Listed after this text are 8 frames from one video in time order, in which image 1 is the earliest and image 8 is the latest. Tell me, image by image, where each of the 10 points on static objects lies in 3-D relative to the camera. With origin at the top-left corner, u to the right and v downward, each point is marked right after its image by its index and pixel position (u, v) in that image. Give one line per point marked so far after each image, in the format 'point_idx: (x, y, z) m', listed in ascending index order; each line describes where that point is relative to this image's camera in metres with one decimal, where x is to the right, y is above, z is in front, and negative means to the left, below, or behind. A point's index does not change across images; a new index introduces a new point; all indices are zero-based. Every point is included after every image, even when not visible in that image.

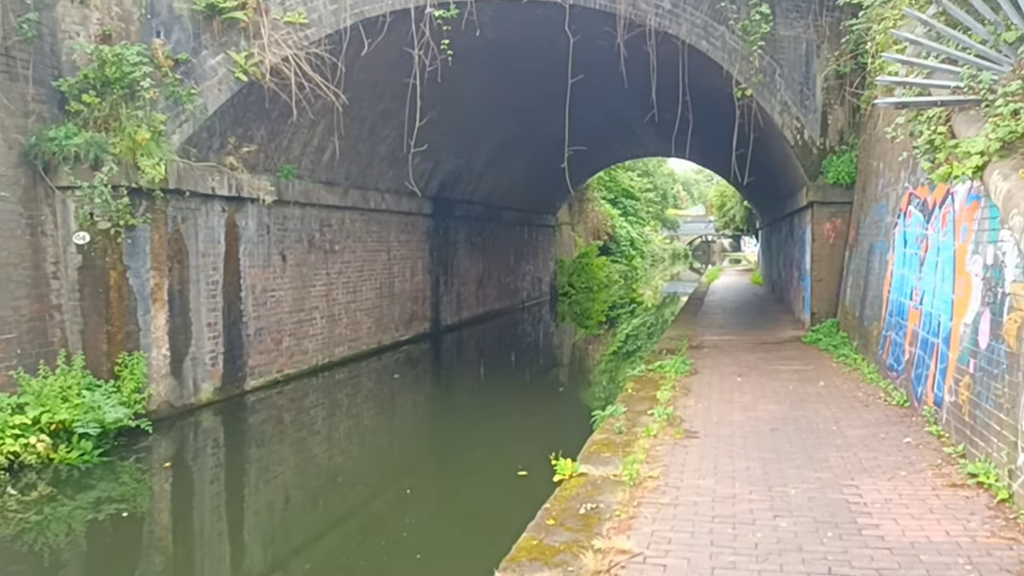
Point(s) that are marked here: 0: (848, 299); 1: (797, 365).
0: (+5.0, -0.2, +11.3) m
1: (+3.7, -1.0, +10.0) m
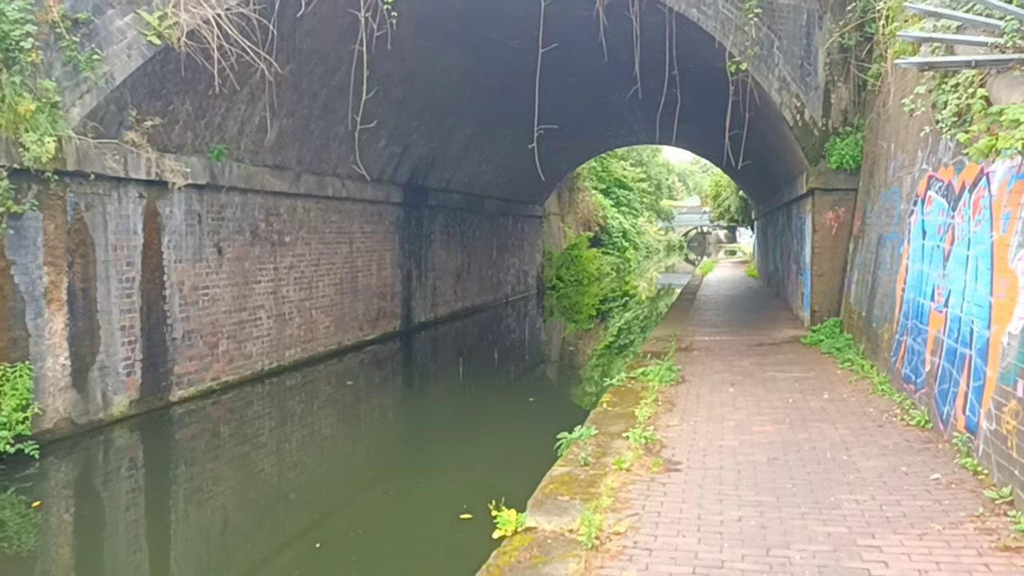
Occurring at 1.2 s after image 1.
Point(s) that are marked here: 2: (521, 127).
0: (+4.5, -0.1, +10.1) m
1: (+3.3, -1.0, +8.9) m
2: (+0.2, +3.8, +18.0) m
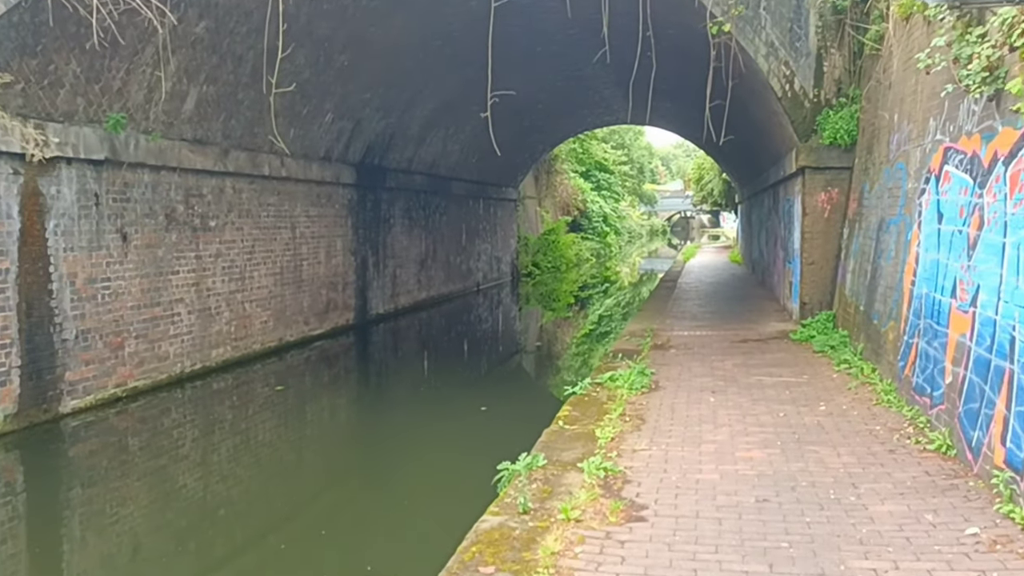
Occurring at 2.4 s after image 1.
0: (+4.0, 0.0, +9.0) m
1: (+2.8, -0.9, +7.7) m
2: (-0.5, +4.0, +16.7) m
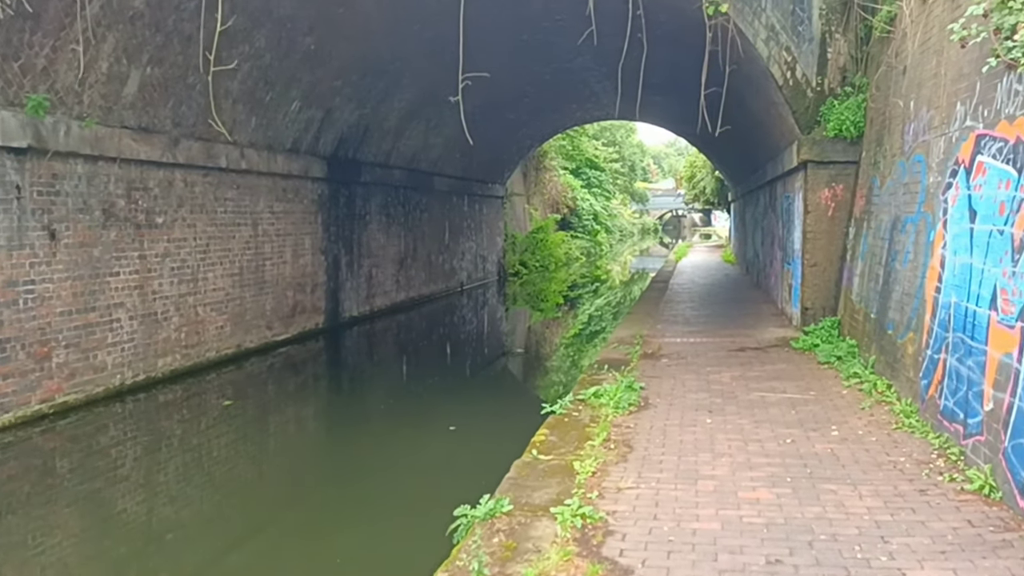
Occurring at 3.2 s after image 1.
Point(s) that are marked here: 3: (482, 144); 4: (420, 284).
0: (+3.7, -0.1, +8.2) m
1: (+2.5, -0.9, +6.9) m
2: (-0.8, +4.0, +15.8) m
3: (-0.8, +3.7, +19.9) m
4: (-2.1, +0.1, +17.9) m
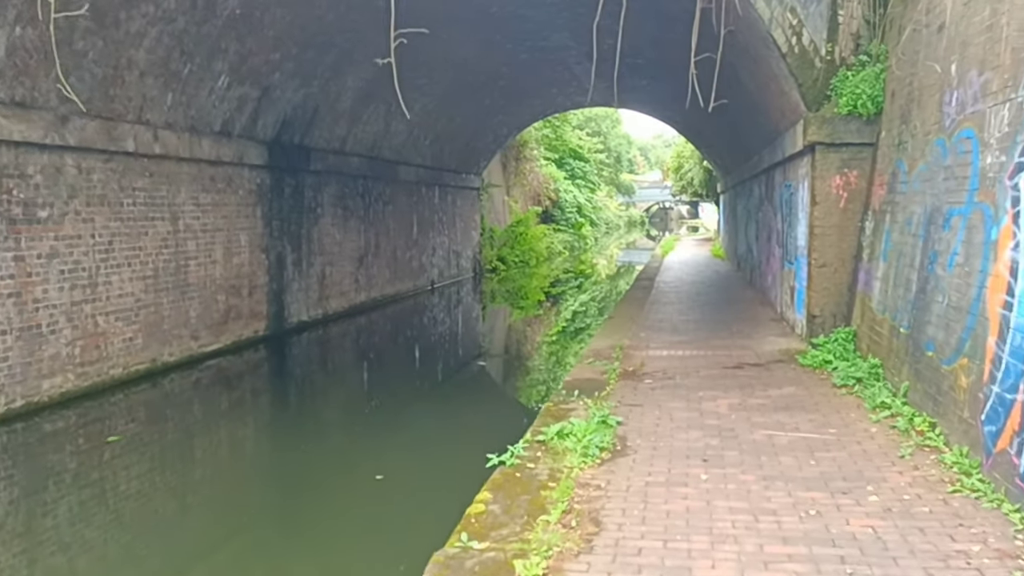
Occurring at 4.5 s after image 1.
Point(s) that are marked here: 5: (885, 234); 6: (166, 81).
0: (+3.3, -0.1, +6.8) m
1: (+2.1, -1.0, +5.5) m
2: (-1.4, +4.0, +14.3) m
3: (-1.4, +3.8, +18.4) m
4: (-2.7, +0.1, +16.4) m
5: (+3.4, +0.5, +7.0) m
6: (-4.0, +2.4, +8.9) m
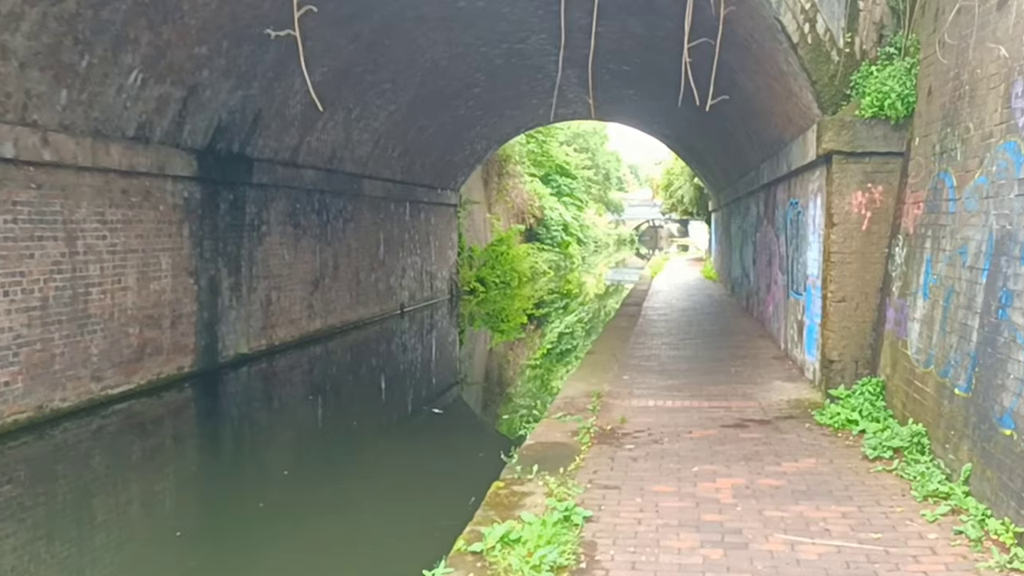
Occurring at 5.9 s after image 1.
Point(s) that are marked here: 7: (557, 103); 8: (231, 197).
0: (+2.9, -0.4, +5.4) m
1: (+1.7, -1.3, +4.1) m
2: (-1.9, +3.6, +12.9) m
3: (-1.9, +3.2, +17.0) m
4: (-3.2, -0.4, +14.9) m
5: (+3.0, +0.2, +5.6) m
6: (-4.4, +2.1, +7.4) m
7: (+1.0, +4.1, +17.1) m
8: (-4.0, +1.3, +10.8) m
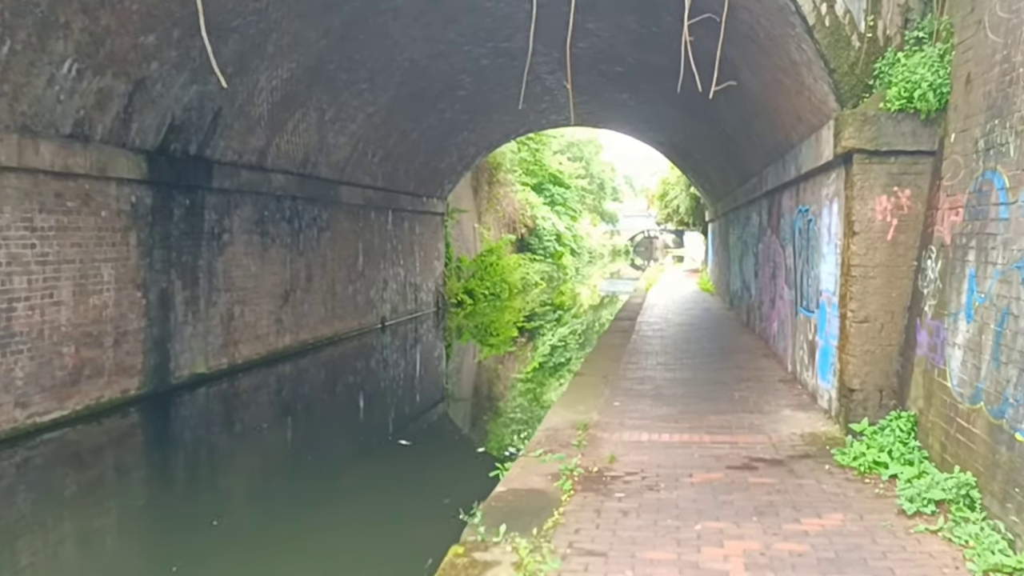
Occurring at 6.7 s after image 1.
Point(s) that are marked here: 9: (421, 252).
0: (+2.7, -0.6, +4.5) m
1: (+1.5, -1.4, +3.2) m
2: (-2.1, +3.4, +12.1) m
3: (-2.2, +2.9, +16.1) m
4: (-3.5, -0.6, +14.0) m
5: (+2.8, 0.0, +4.8) m
6: (-4.6, +1.9, +6.6) m
7: (+0.7, +3.9, +16.3) m
8: (-4.2, +1.1, +9.9) m
9: (-2.3, +0.9, +19.3) m
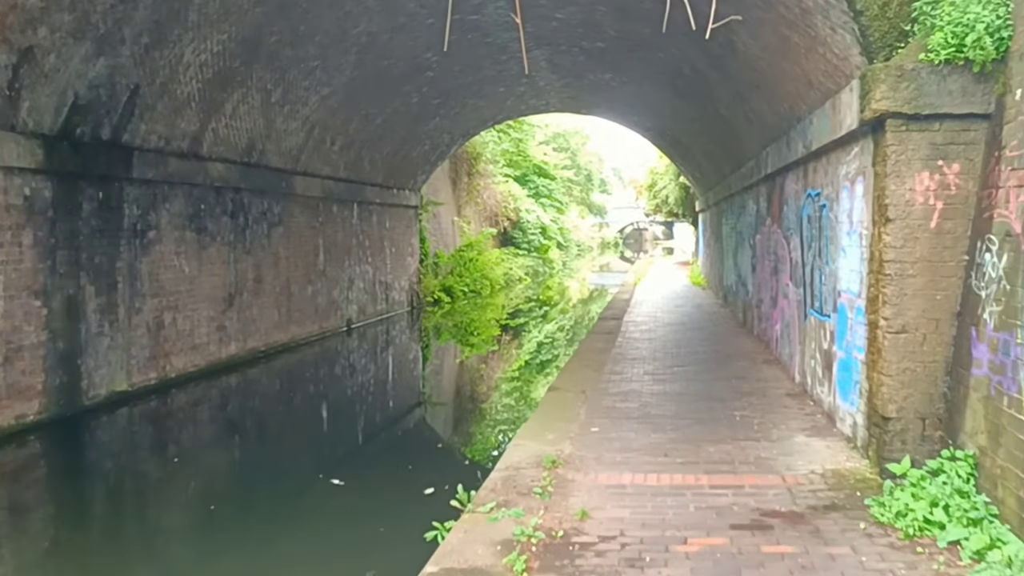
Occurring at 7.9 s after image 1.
0: (+2.4, -0.6, +3.3) m
1: (+1.3, -1.4, +1.9) m
2: (-2.6, +3.3, +10.7) m
3: (-2.7, +3.0, +14.8) m
4: (-3.9, -0.6, +12.7) m
5: (+2.5, 0.0, +3.6) m
6: (-5.0, +1.8, +5.2) m
7: (+0.2, +3.9, +15.0) m
8: (-4.6, +1.0, +8.6) m
9: (-2.8, +0.9, +18.0) m
